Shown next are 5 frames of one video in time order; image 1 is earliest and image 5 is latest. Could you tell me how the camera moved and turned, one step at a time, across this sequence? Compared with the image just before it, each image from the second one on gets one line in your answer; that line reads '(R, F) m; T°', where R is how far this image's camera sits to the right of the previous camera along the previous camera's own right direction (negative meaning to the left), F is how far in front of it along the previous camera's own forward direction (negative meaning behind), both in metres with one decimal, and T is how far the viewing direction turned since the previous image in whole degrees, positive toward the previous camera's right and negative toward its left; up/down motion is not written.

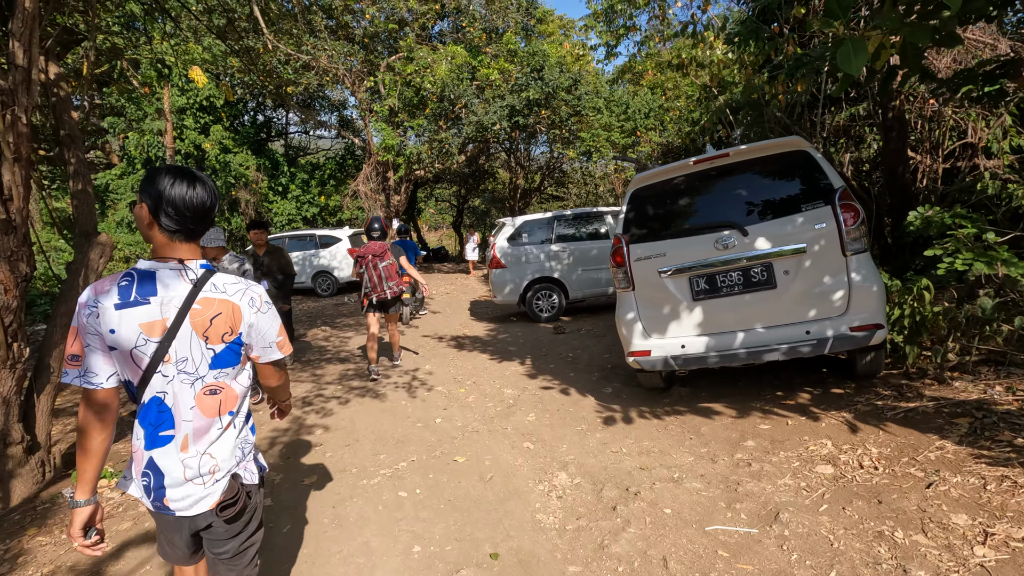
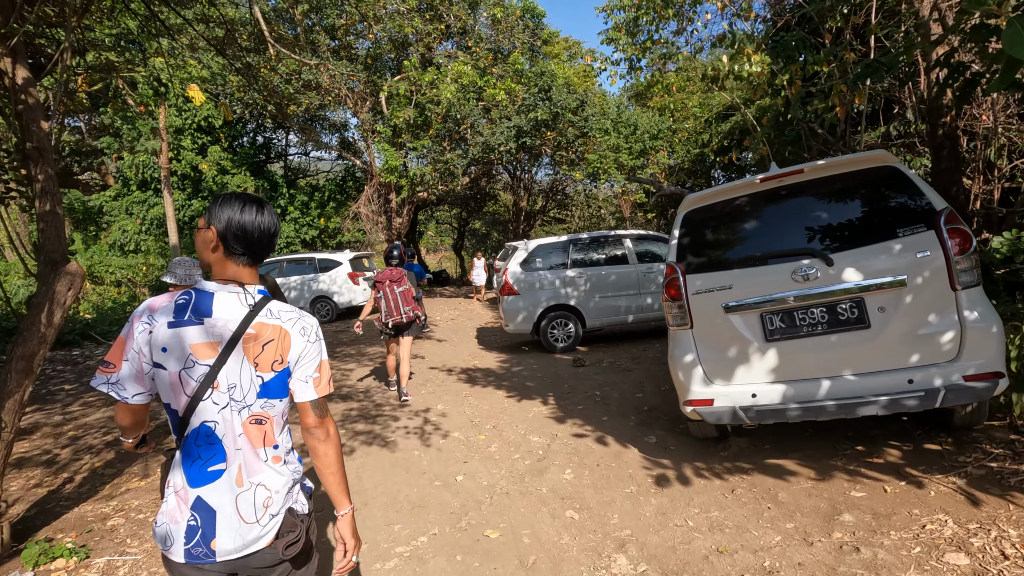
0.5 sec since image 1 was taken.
(-0.2, +0.5) m; 0°
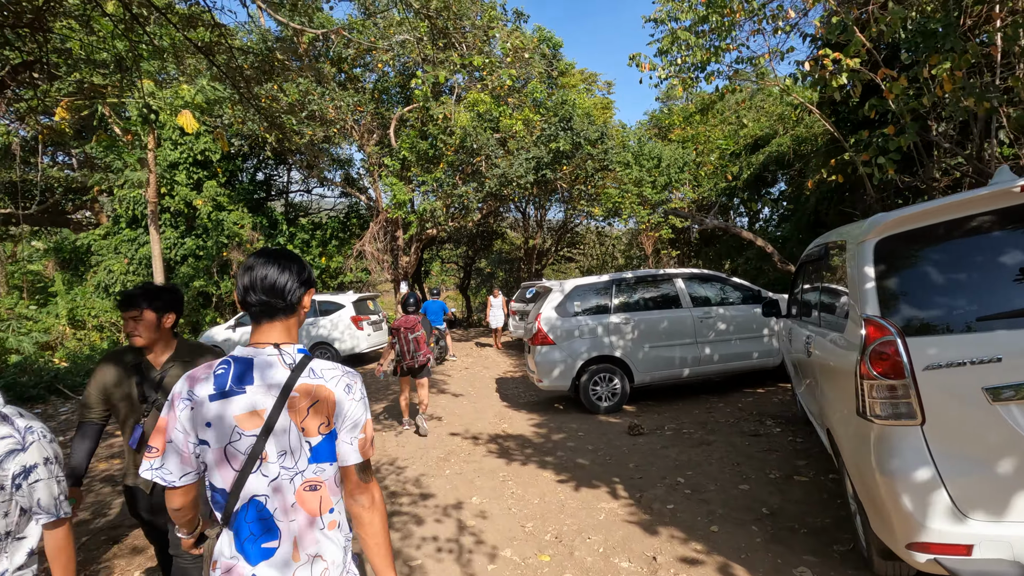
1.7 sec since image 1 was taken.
(-0.4, +1.0) m; 0°
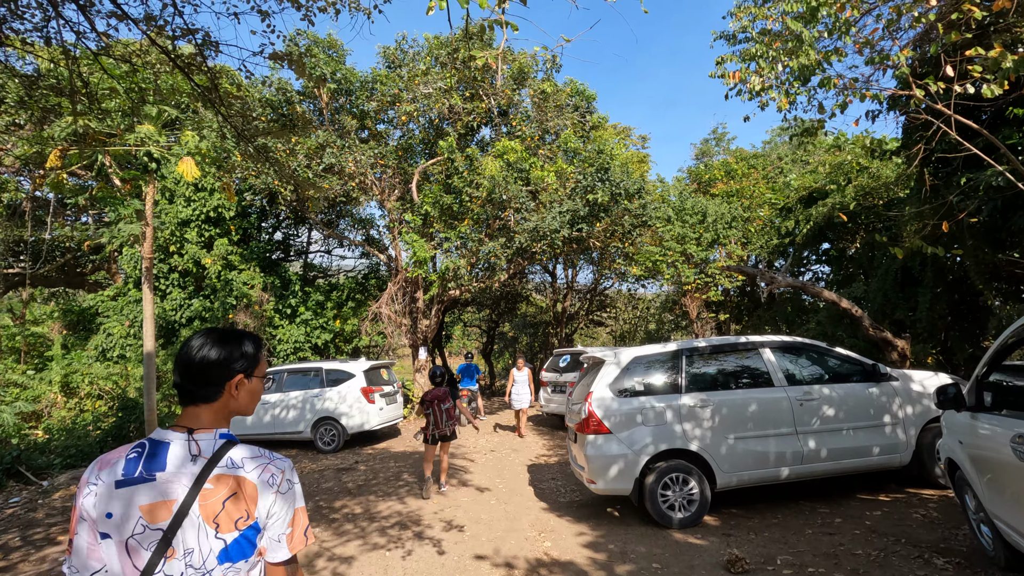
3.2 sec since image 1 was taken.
(-0.2, +1.2) m; -2°
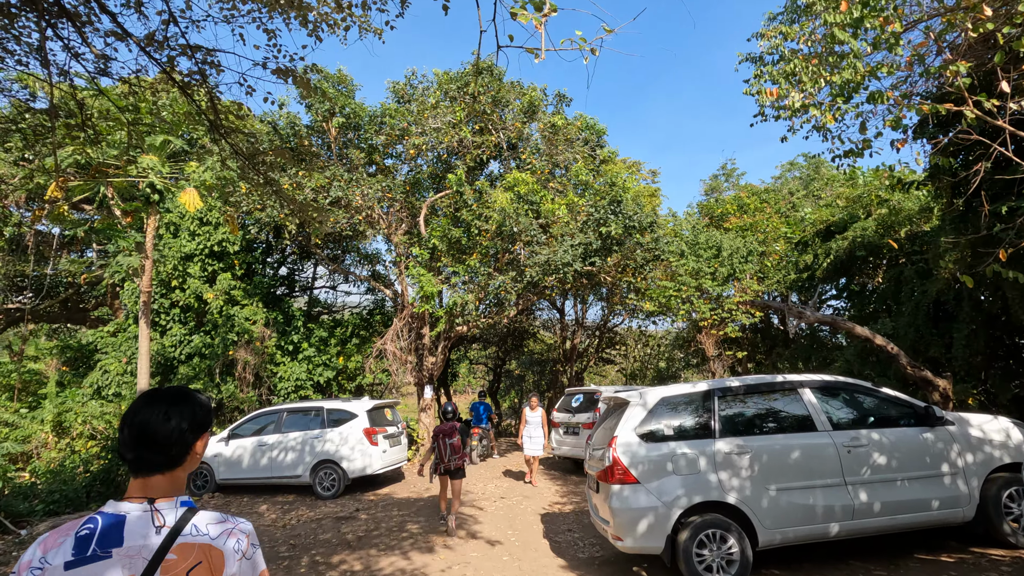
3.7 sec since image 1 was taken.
(-0.1, +0.3) m; -1°
